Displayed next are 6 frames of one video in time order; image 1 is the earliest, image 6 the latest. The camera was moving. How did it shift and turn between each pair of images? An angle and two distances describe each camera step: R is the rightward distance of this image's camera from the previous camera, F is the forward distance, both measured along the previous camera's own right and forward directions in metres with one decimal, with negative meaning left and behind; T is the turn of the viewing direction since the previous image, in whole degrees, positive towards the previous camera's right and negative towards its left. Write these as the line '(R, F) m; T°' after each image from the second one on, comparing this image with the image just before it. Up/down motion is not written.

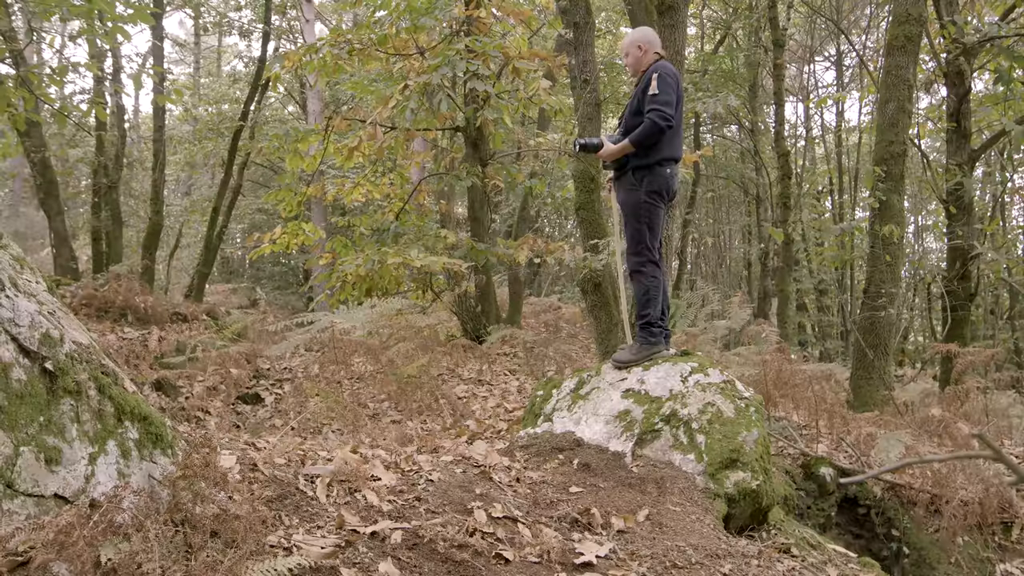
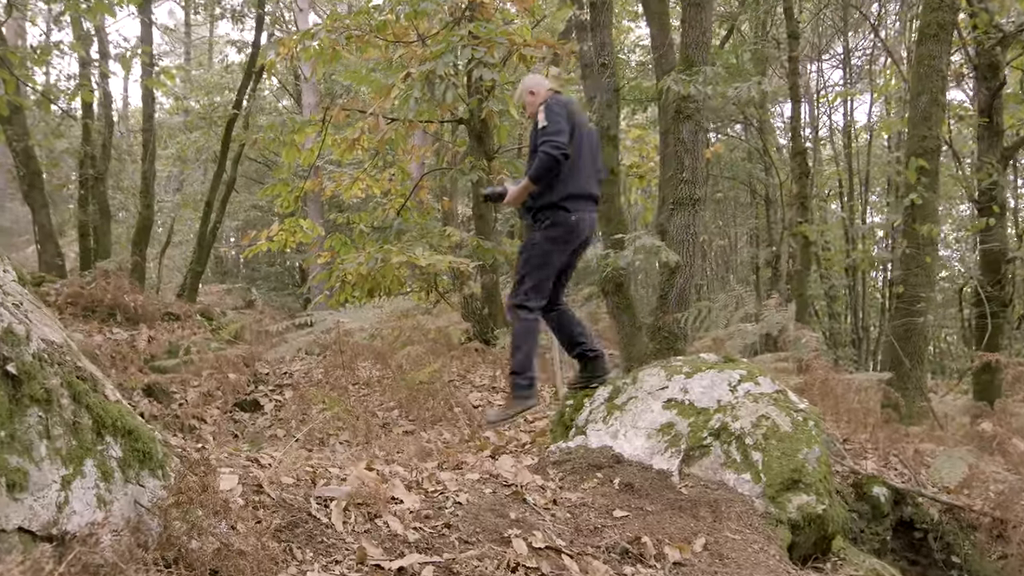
(-0.2, +0.4) m; 0°
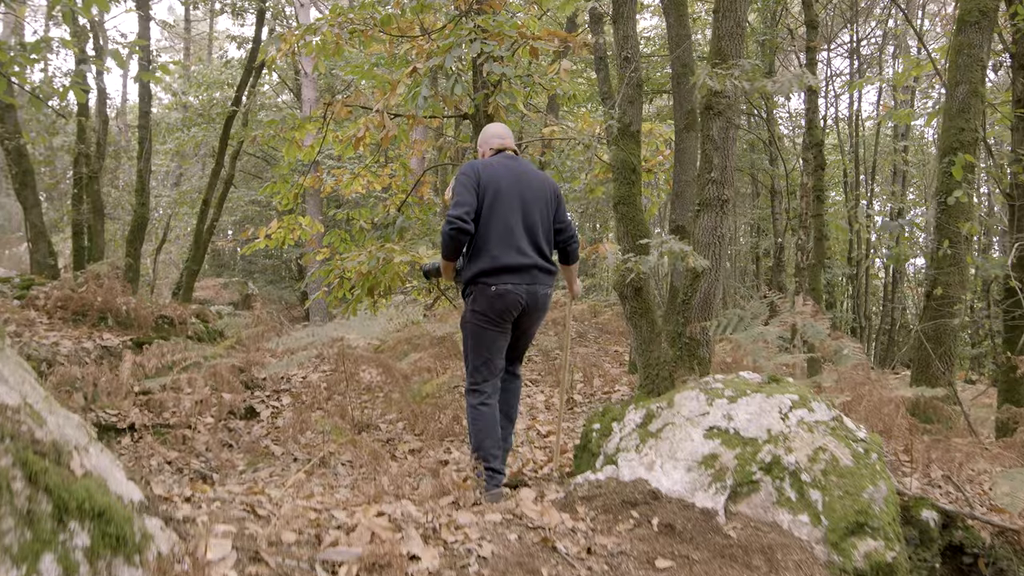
(-0.1, +0.3) m; 0°
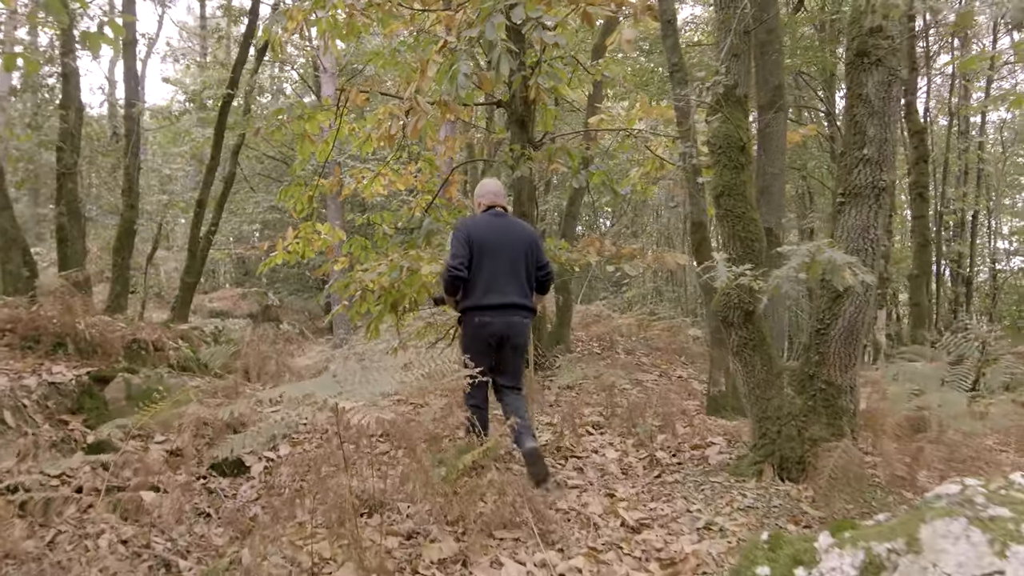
(-0.2, +1.5) m; -2°
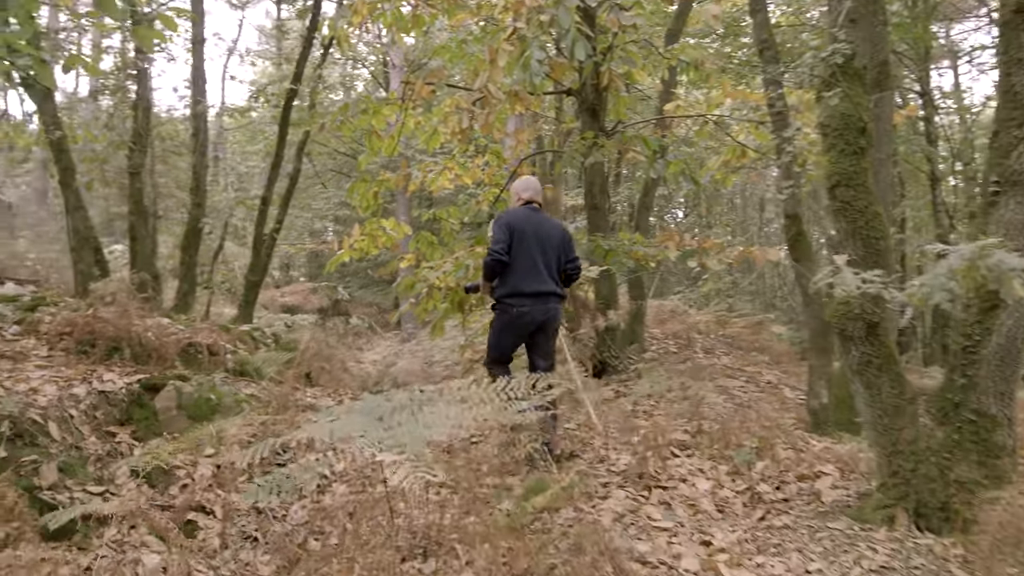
(0.0, +0.6) m; -5°
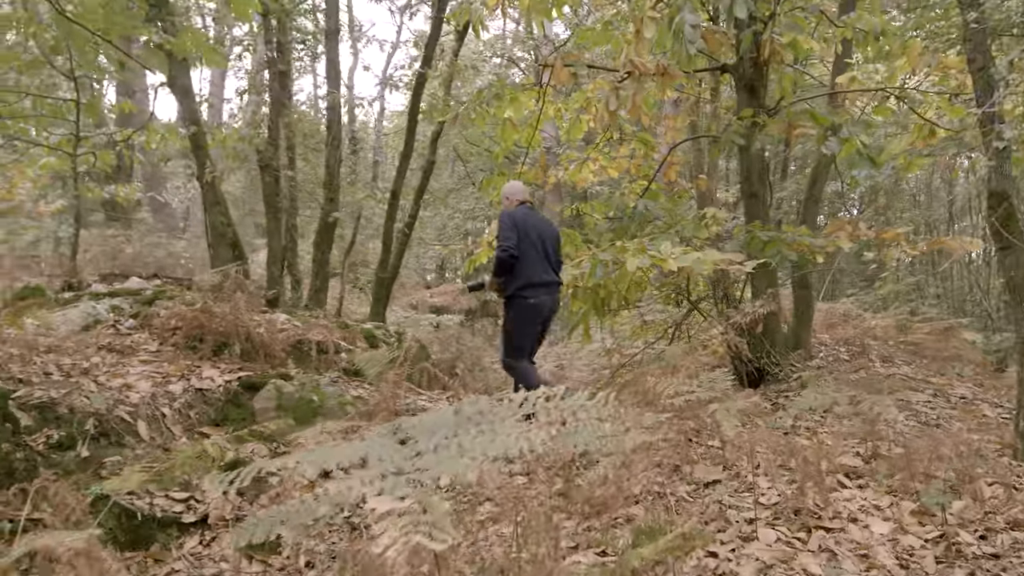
(+0.1, +0.7) m; -11°
